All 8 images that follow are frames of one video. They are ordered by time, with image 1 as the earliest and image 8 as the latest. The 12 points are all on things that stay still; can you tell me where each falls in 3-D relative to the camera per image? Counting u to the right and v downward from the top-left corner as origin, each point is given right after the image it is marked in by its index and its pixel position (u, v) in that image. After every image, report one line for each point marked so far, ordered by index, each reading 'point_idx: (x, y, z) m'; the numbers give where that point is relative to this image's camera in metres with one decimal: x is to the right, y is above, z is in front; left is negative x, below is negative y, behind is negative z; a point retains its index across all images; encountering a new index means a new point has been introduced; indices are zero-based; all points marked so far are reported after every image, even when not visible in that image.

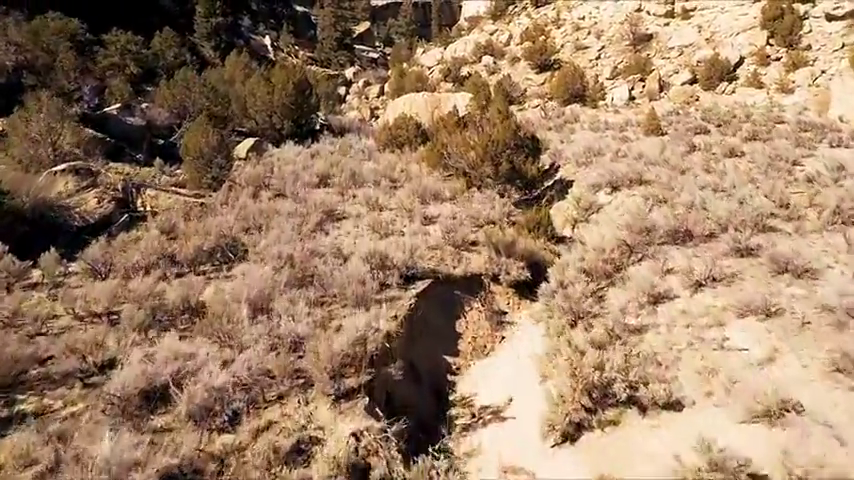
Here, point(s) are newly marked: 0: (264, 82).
0: (-4.8, +4.6, +16.9) m
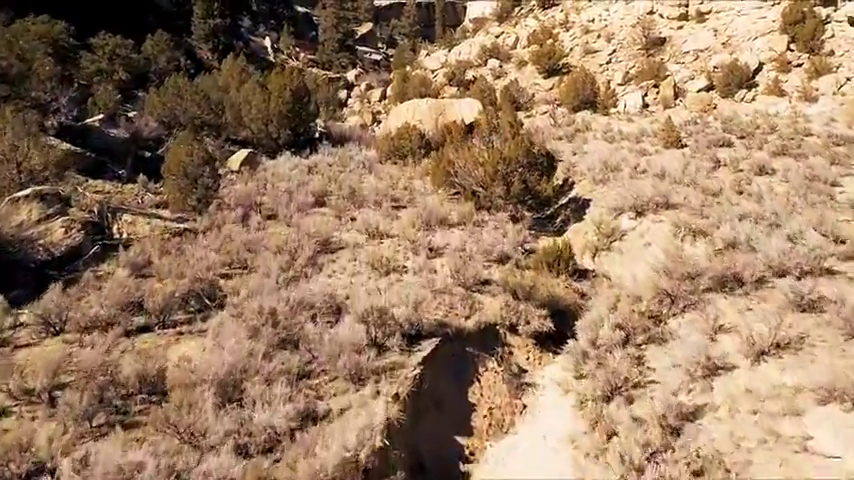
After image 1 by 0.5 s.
0: (-4.7, +4.1, +16.0) m
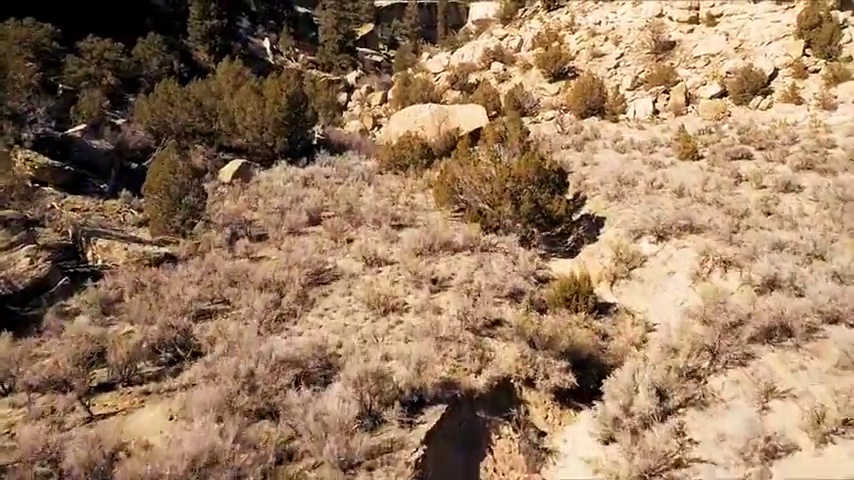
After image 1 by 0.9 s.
0: (-4.6, +3.8, +15.3) m
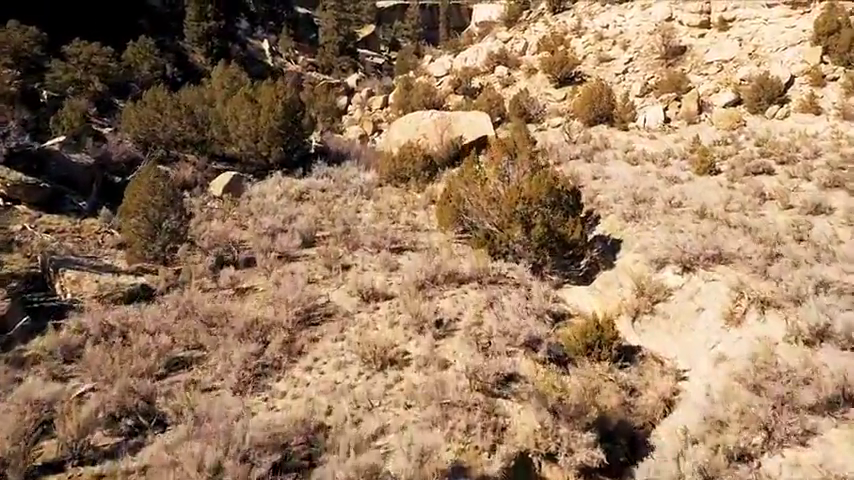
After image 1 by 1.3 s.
0: (-4.5, +3.4, +14.6) m
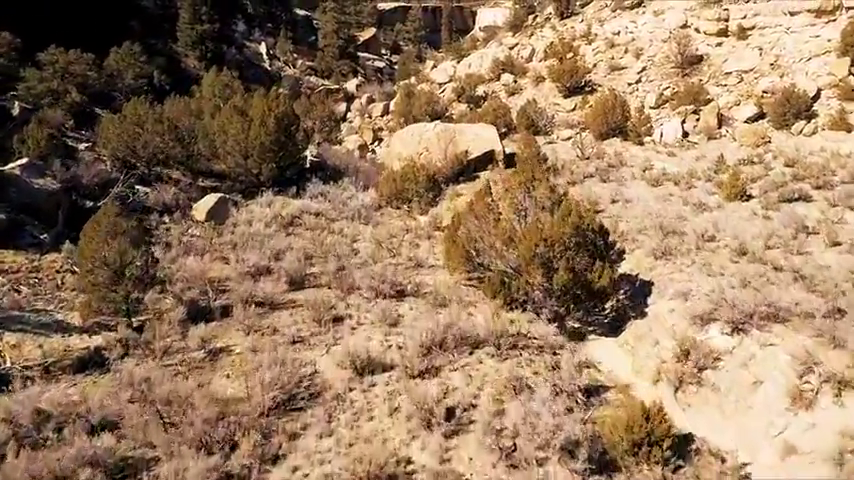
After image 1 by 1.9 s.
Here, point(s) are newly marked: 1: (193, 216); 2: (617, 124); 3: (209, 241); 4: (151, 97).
0: (-4.4, +2.9, +13.5) m
1: (-4.3, +0.4, +10.8) m
2: (+6.0, +3.6, +18.3) m
3: (-3.6, 0.0, +9.6) m
4: (-7.7, +4.0, +16.3) m
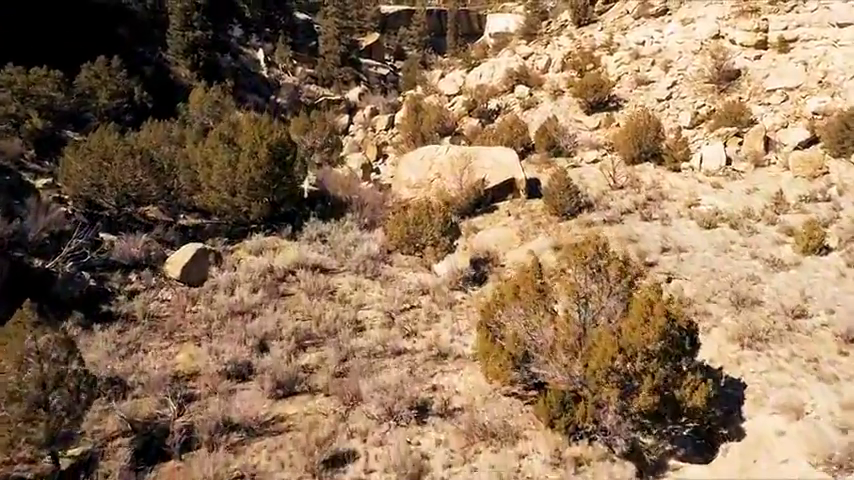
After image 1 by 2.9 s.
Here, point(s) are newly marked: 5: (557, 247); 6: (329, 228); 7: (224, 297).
0: (-4.1, +1.9, +11.7) m
1: (-4.0, -0.5, +8.9) m
2: (+6.3, +2.6, +16.4) m
3: (-3.3, -1.0, +7.8) m
4: (-7.4, +3.0, +14.4) m
5: (+2.5, -0.1, +11.0) m
6: (-2.0, +0.2, +11.7) m
7: (-2.9, -0.8, +8.2) m
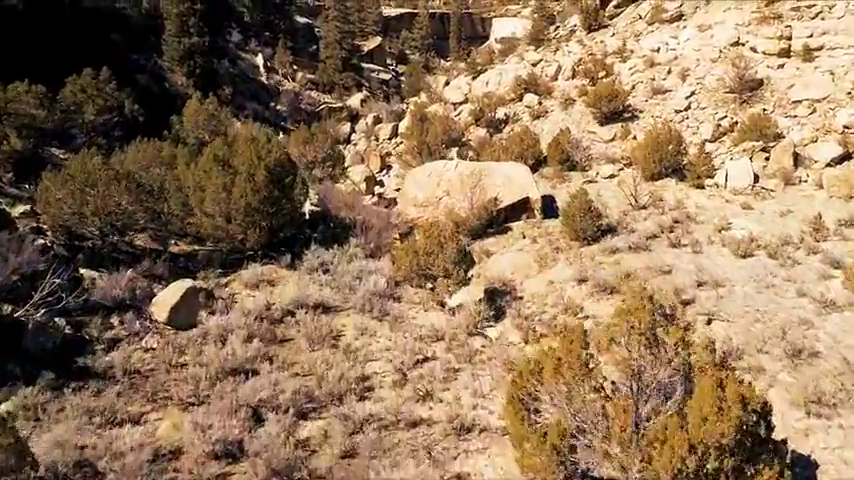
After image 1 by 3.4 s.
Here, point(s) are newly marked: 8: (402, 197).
0: (-3.9, +1.4, +10.8) m
1: (-3.8, -1.1, +8.0) m
2: (+6.5, +2.1, +15.5) m
3: (-3.1, -1.5, +6.9) m
4: (-7.2, +2.5, +13.5) m
5: (+2.7, -0.7, +10.1) m
6: (-1.8, -0.3, +10.8) m
7: (-2.7, -1.3, +7.3) m
8: (-0.7, +1.1, +15.4) m
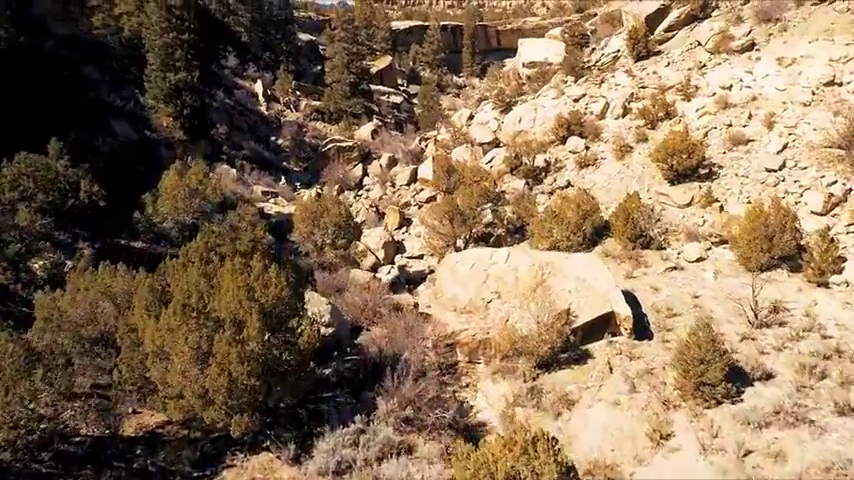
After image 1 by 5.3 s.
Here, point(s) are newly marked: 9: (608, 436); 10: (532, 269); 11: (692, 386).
0: (-3.0, -1.0, +7.4) m
1: (-2.9, -3.4, +4.7) m
2: (+7.4, -0.2, +12.1) m
3: (-2.2, -3.8, +3.5) m
4: (-6.3, +0.2, +10.2) m
5: (+3.6, -3.0, +6.7) m
6: (-0.9, -2.6, +7.5) m
7: (-1.8, -3.6, +3.9) m
8: (+0.2, -1.2, +12.0) m
9: (+2.6, -2.8, +8.4) m
10: (+2.0, -0.5, +11.2) m
11: (+3.9, -2.2, +8.6) m
